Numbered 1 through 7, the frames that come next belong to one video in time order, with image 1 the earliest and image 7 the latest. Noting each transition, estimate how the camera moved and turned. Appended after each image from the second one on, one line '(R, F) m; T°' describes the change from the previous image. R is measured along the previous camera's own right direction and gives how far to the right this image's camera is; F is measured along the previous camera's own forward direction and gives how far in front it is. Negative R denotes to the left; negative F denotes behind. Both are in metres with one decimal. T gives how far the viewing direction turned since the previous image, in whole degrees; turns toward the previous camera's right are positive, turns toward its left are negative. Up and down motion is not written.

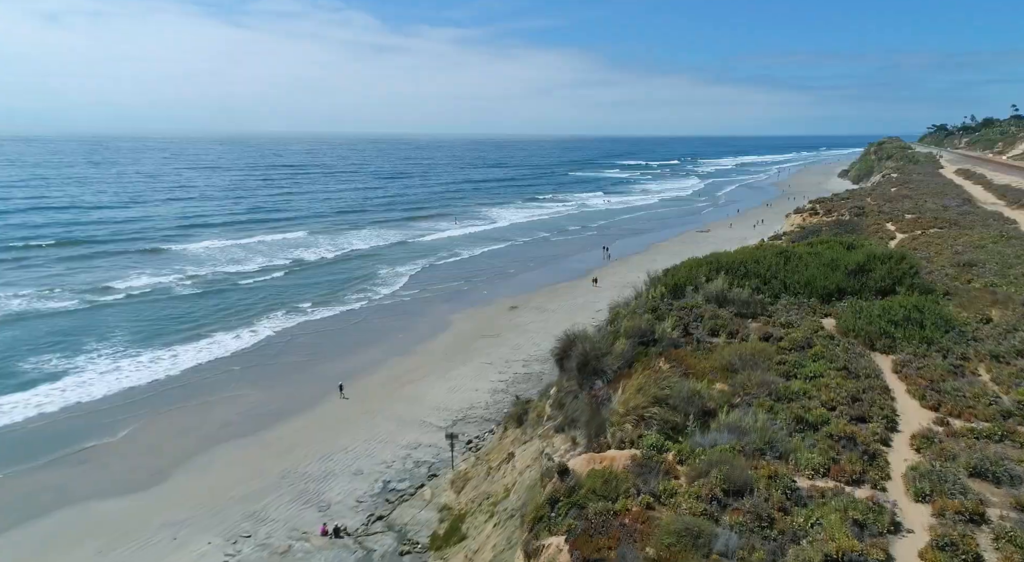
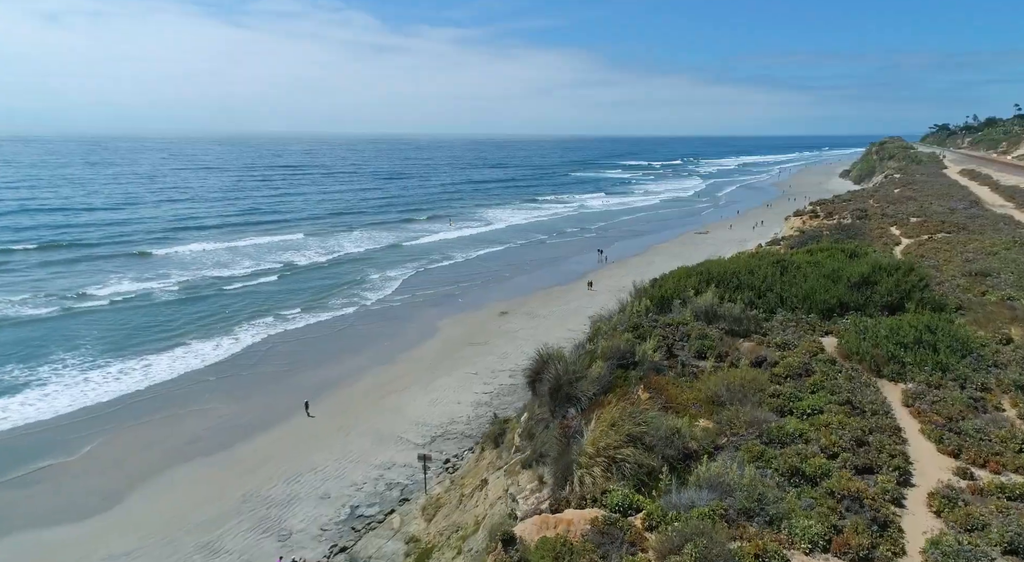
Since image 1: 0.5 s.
(+0.5, +1.0) m; 0°
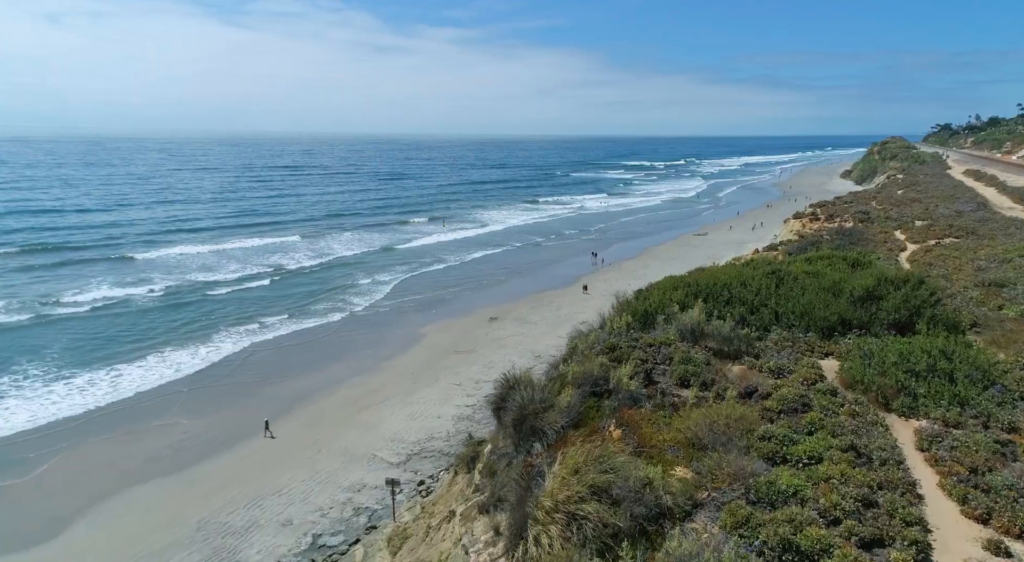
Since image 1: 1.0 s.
(+0.5, +1.0) m; 0°
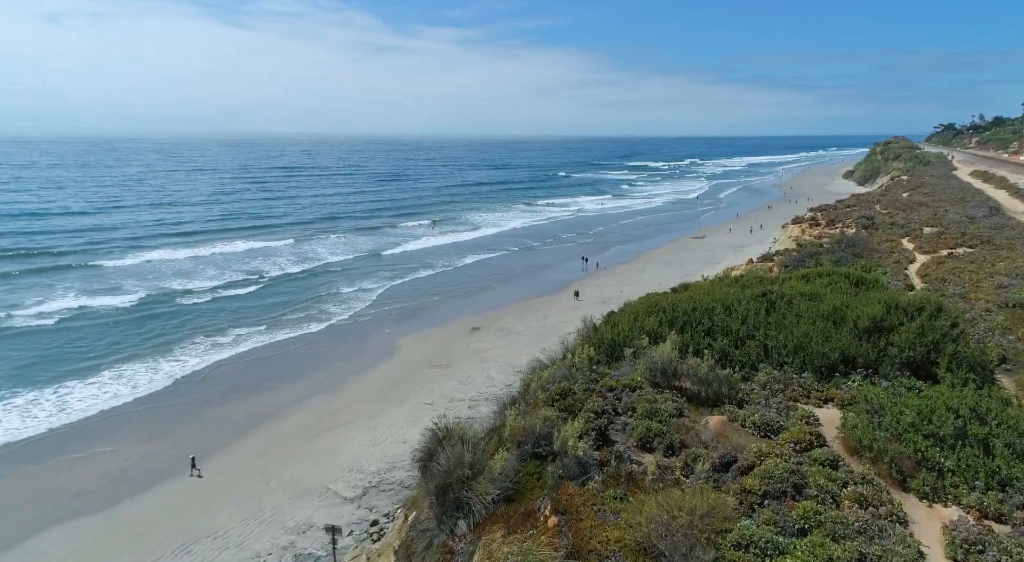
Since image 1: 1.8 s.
(+0.8, +1.6) m; 0°
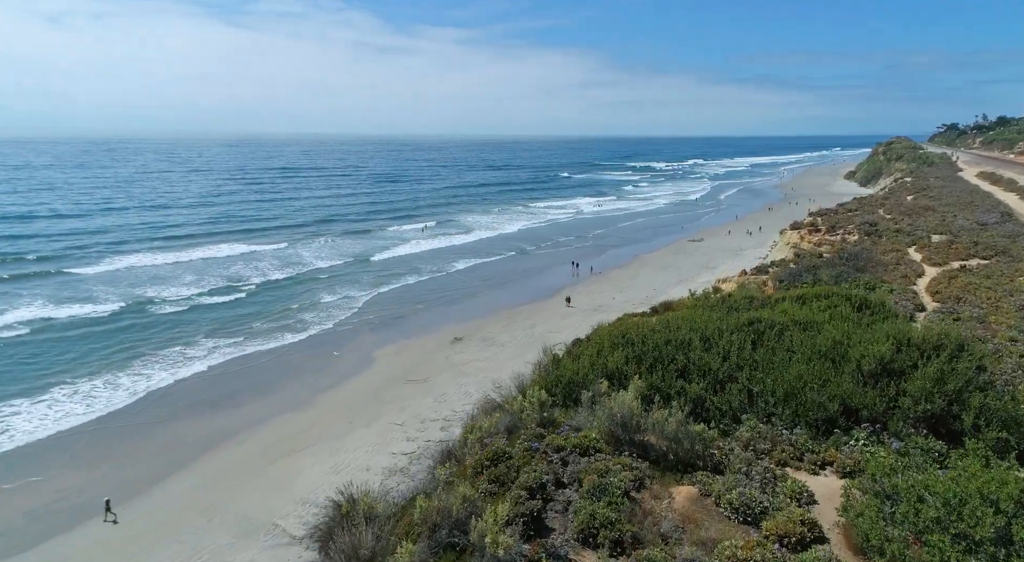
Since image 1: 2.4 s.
(+0.7, +1.4) m; 0°
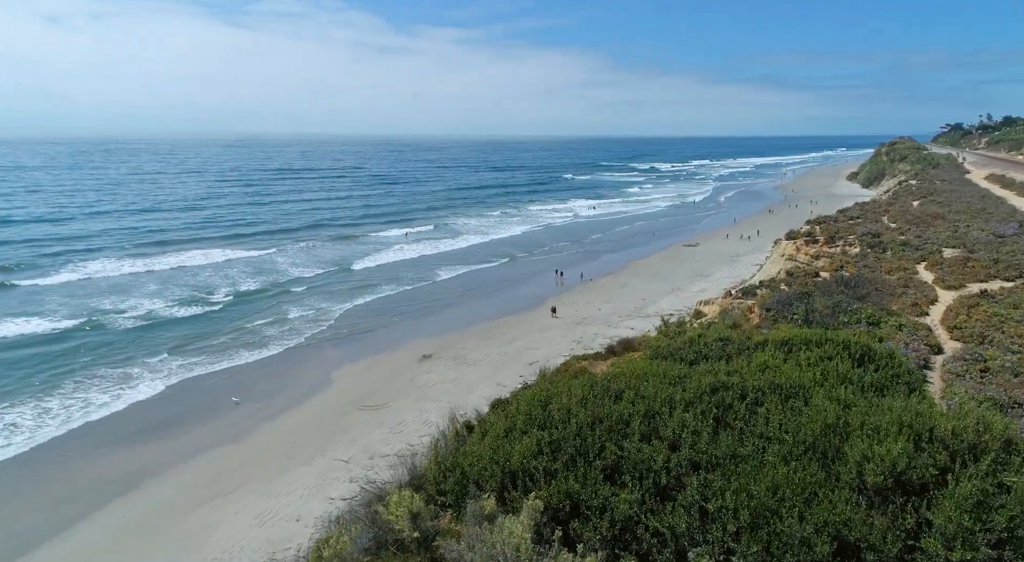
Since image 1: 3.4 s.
(+1.1, +2.0) m; 0°
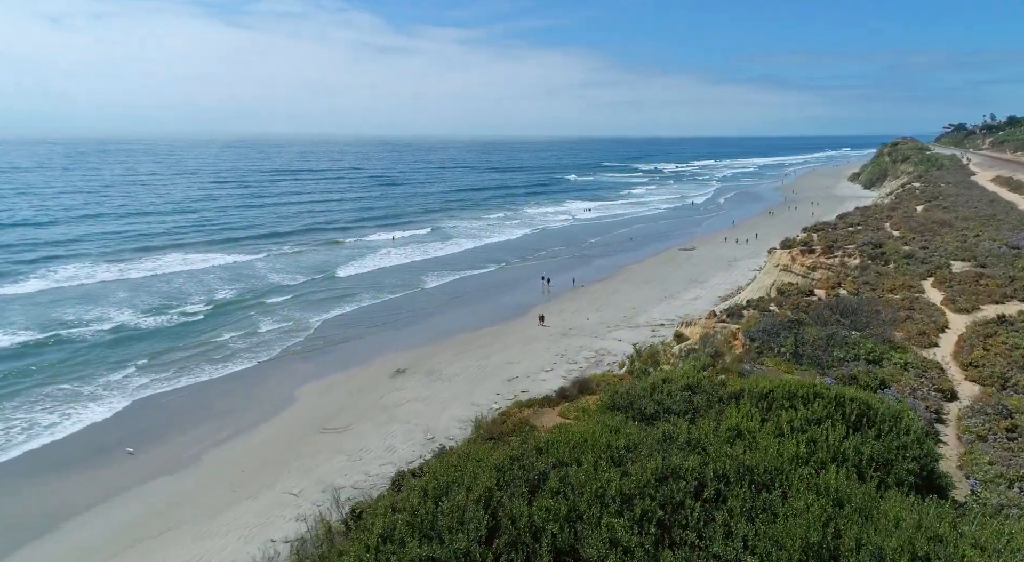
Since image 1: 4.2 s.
(+0.8, +1.5) m; 0°
